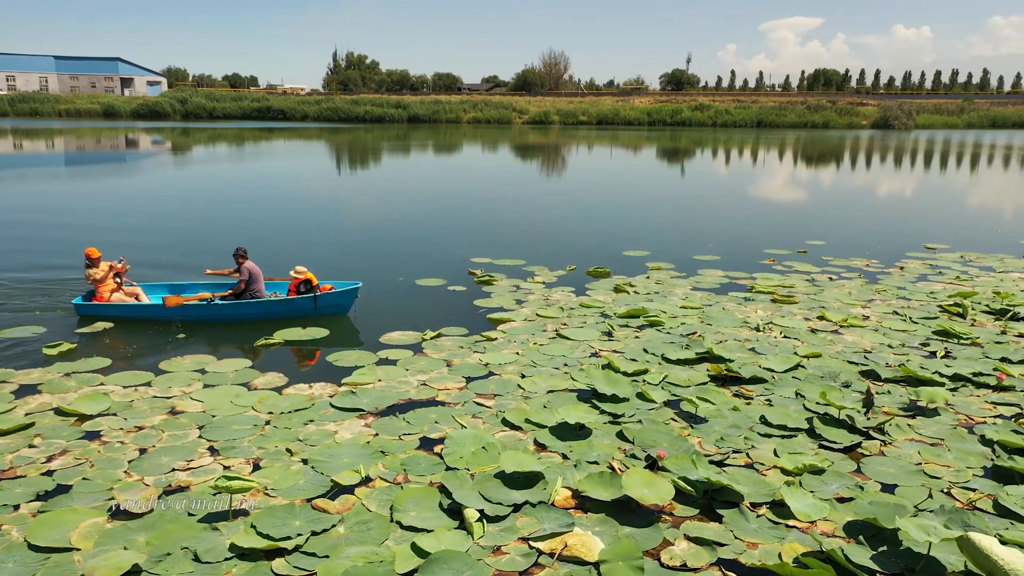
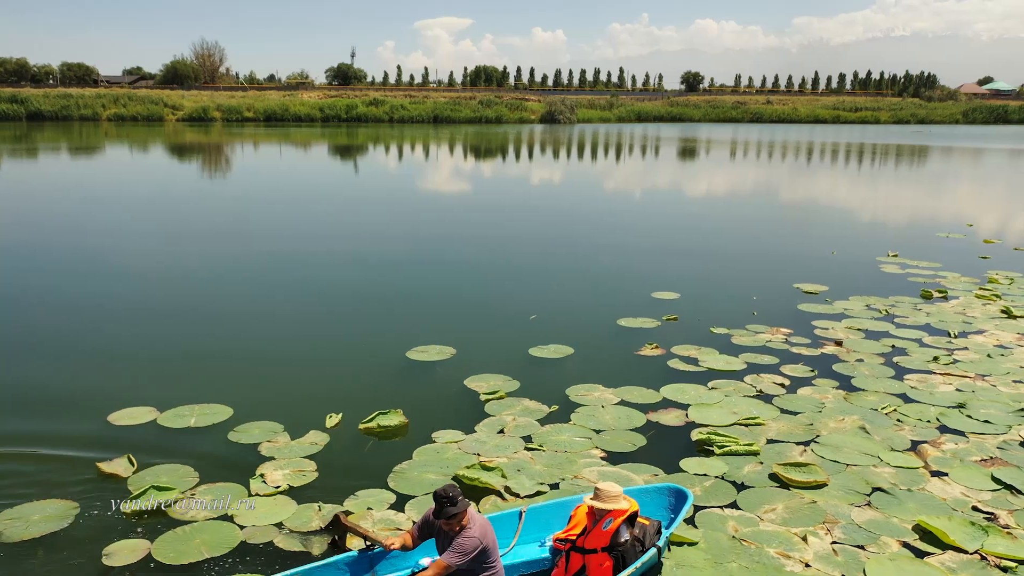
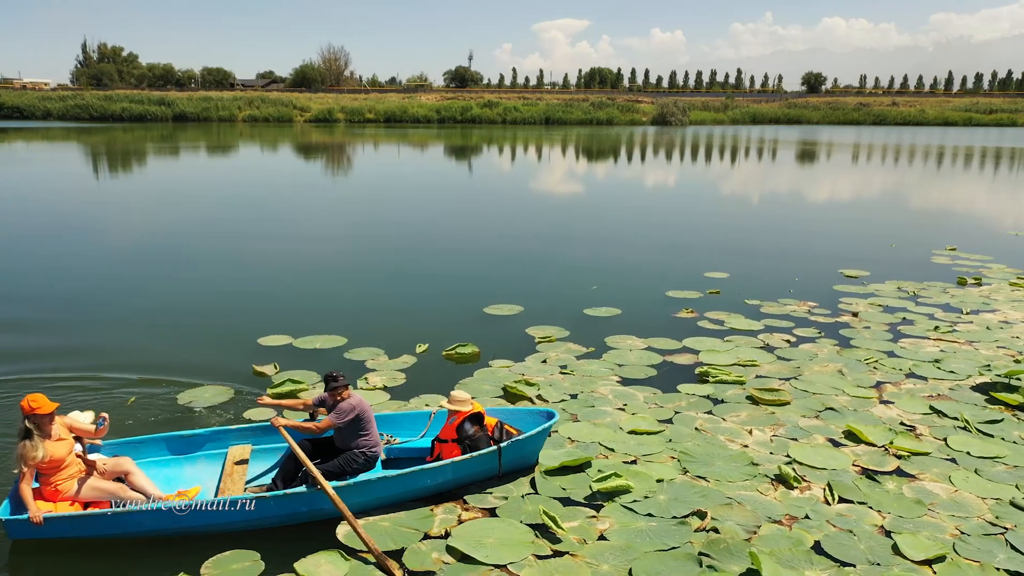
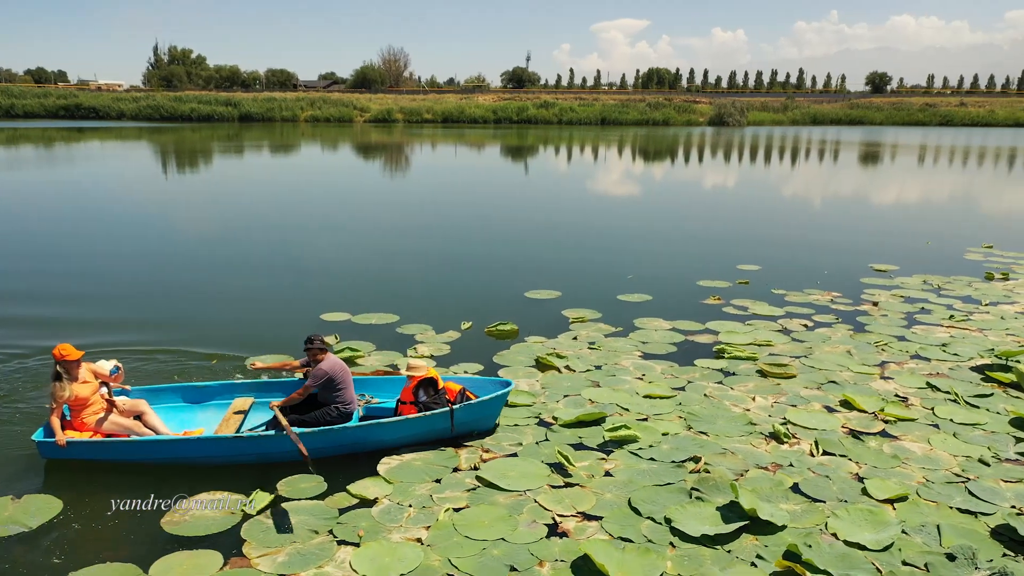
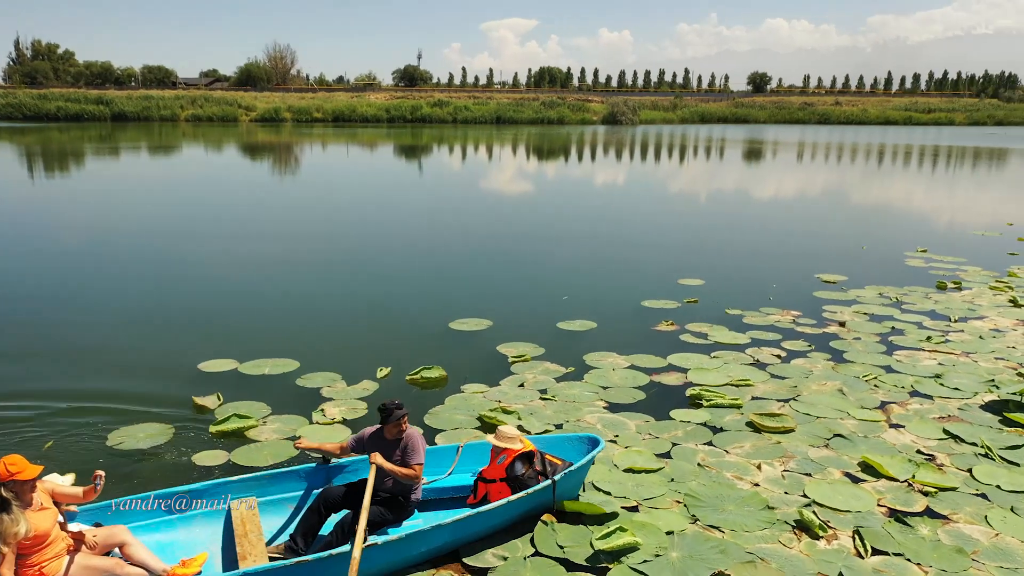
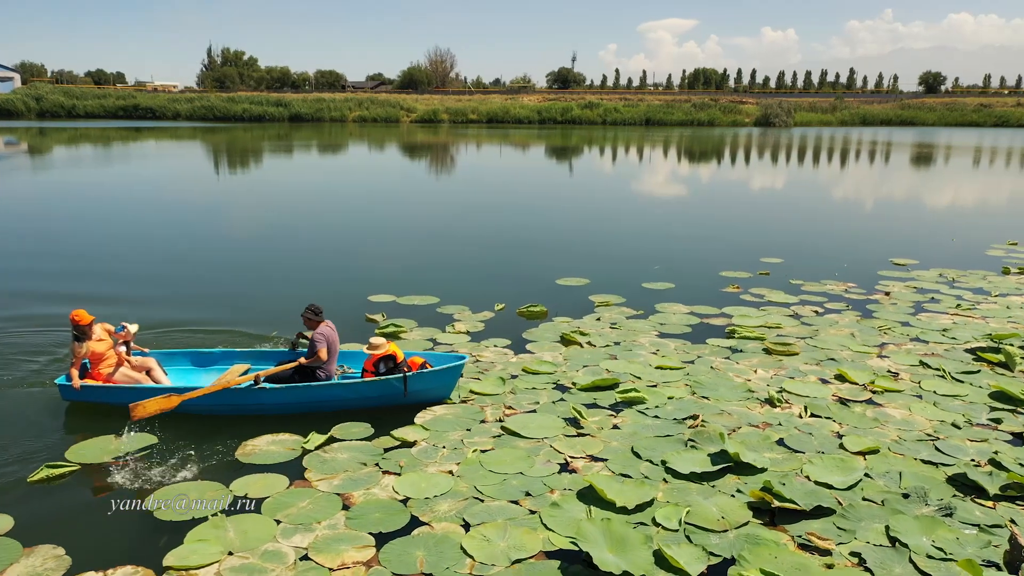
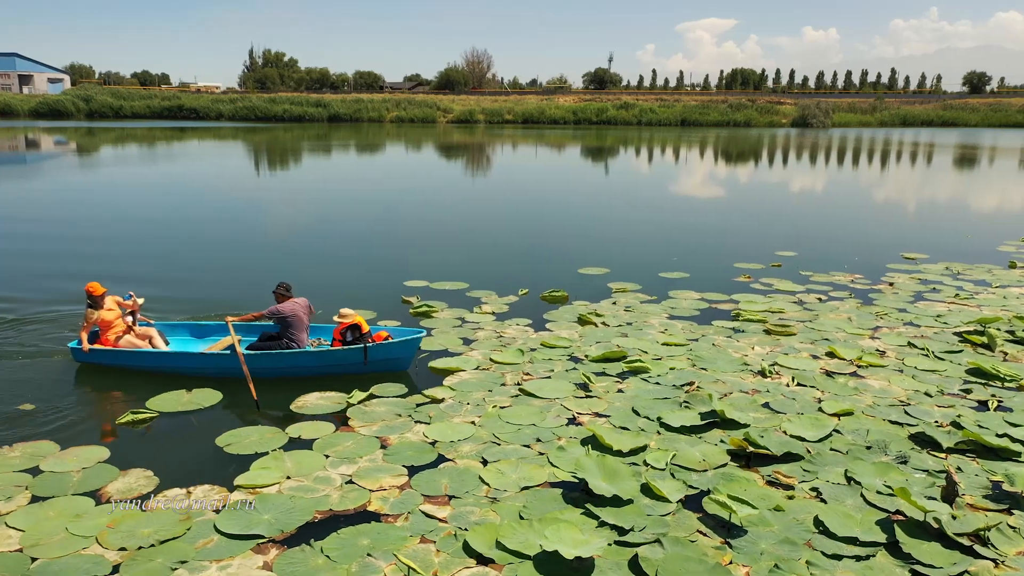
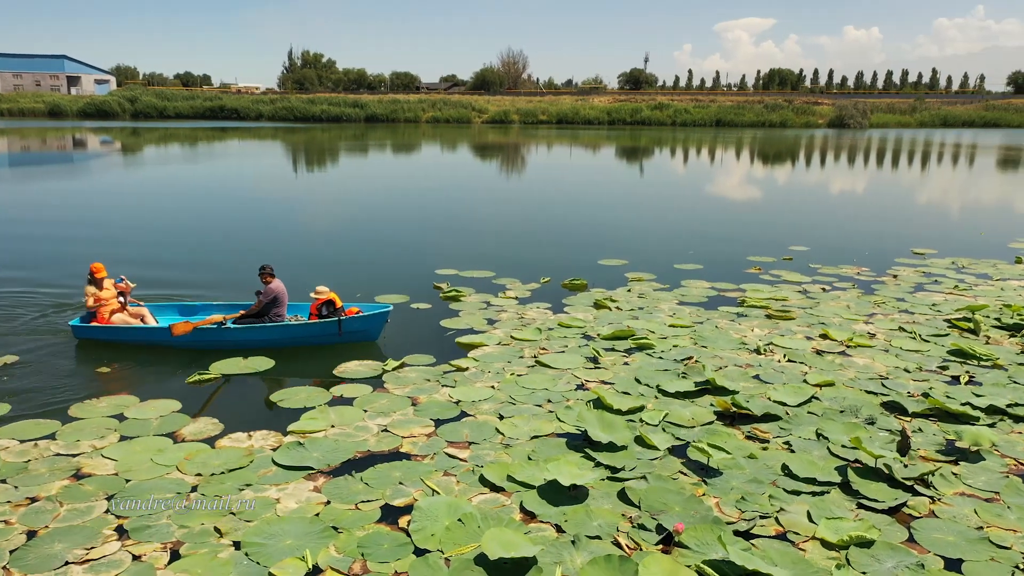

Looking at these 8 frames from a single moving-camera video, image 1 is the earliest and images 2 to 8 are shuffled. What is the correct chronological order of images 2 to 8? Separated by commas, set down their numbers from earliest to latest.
8, 7, 6, 4, 3, 5, 2
